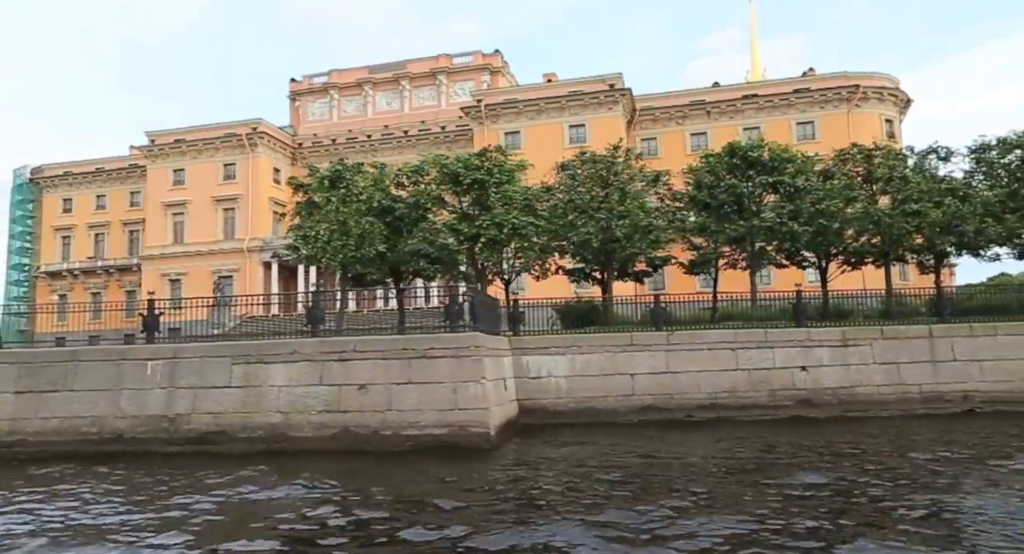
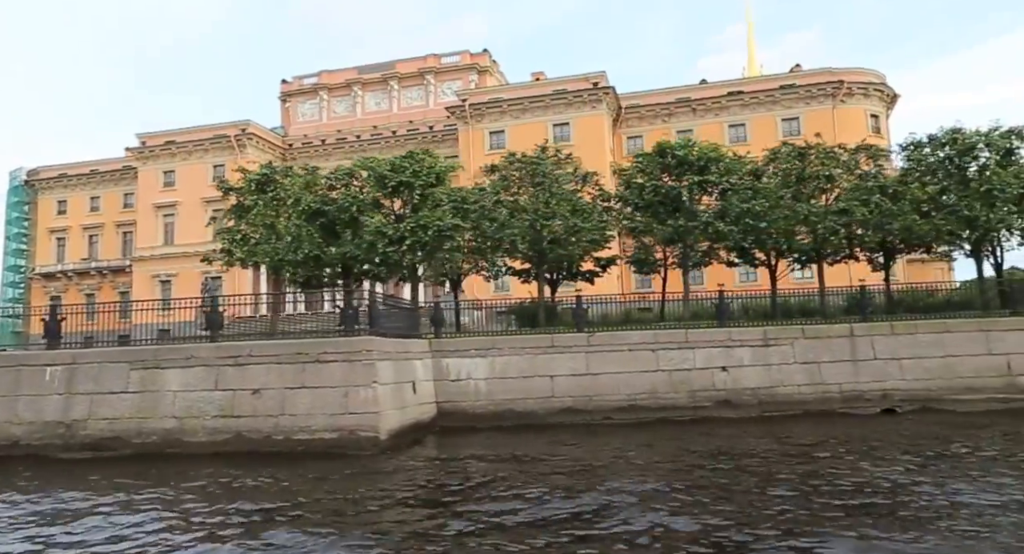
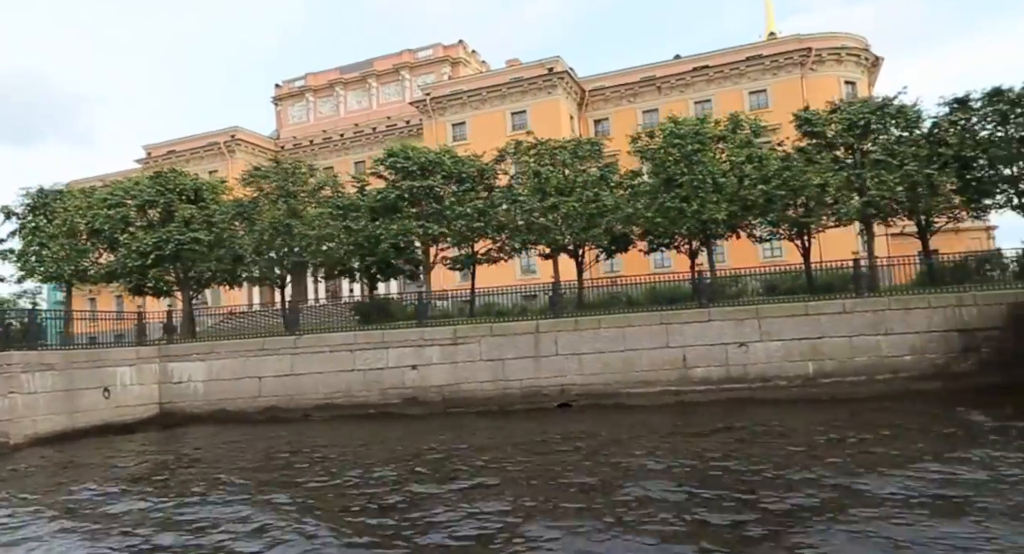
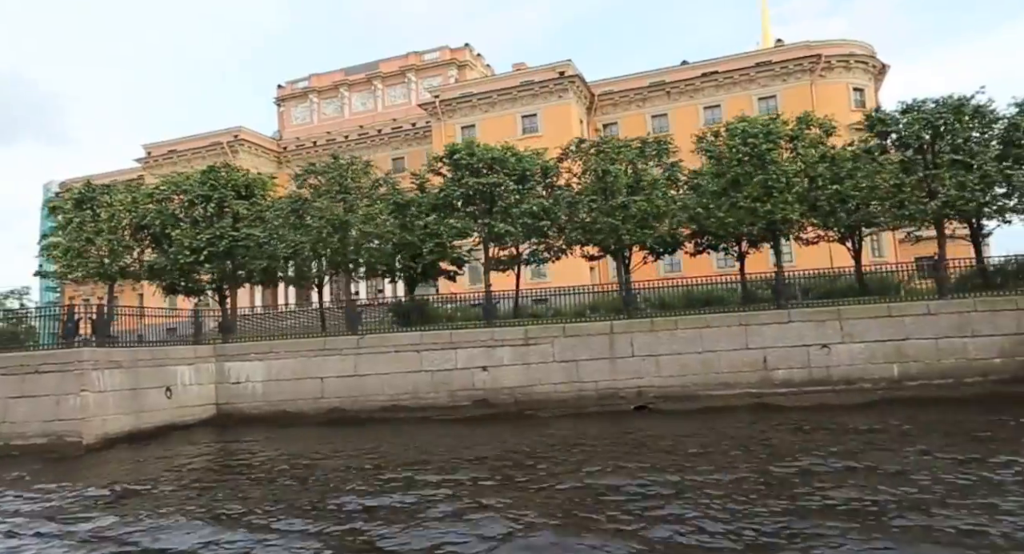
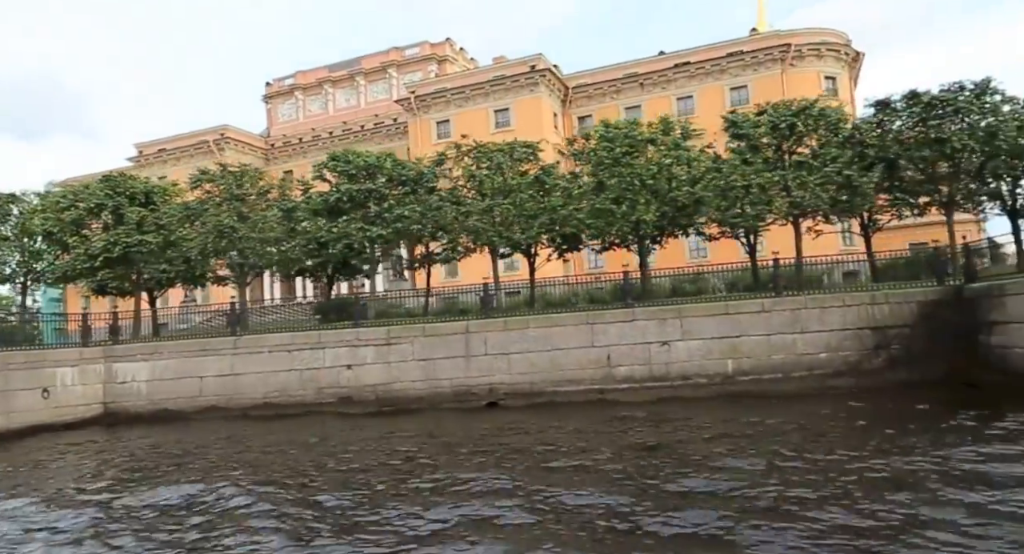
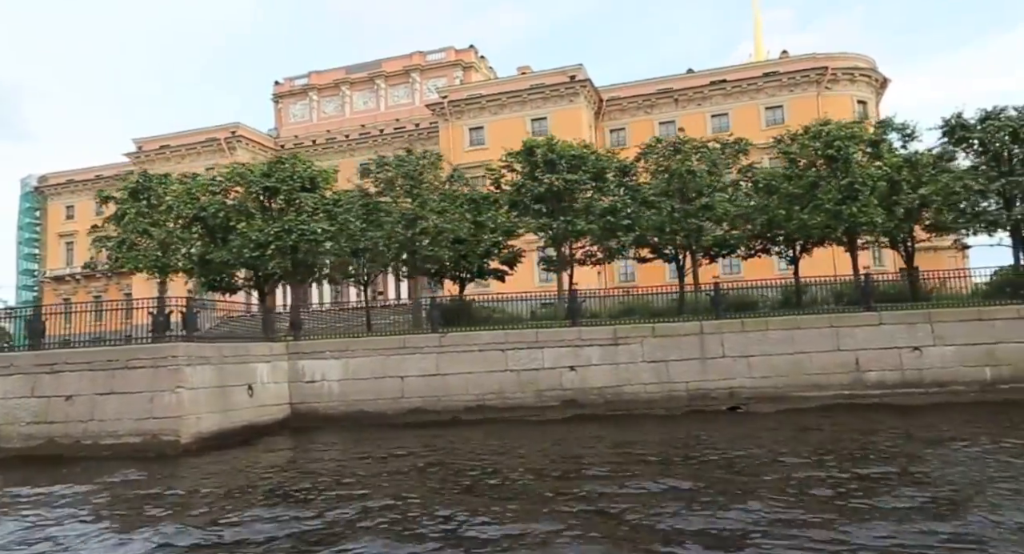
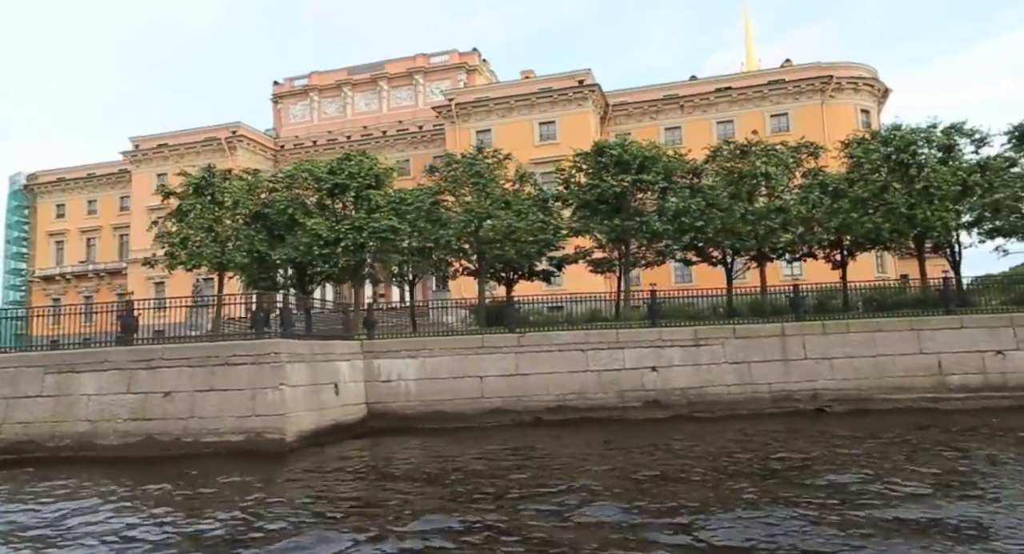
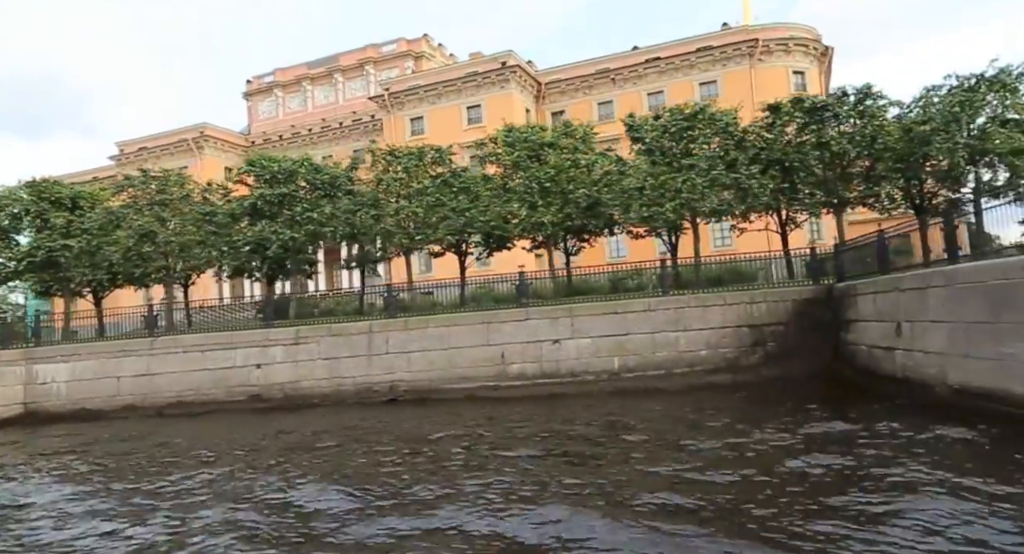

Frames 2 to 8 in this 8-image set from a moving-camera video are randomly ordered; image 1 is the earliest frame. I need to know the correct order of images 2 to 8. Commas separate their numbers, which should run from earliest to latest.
2, 7, 6, 4, 3, 5, 8
